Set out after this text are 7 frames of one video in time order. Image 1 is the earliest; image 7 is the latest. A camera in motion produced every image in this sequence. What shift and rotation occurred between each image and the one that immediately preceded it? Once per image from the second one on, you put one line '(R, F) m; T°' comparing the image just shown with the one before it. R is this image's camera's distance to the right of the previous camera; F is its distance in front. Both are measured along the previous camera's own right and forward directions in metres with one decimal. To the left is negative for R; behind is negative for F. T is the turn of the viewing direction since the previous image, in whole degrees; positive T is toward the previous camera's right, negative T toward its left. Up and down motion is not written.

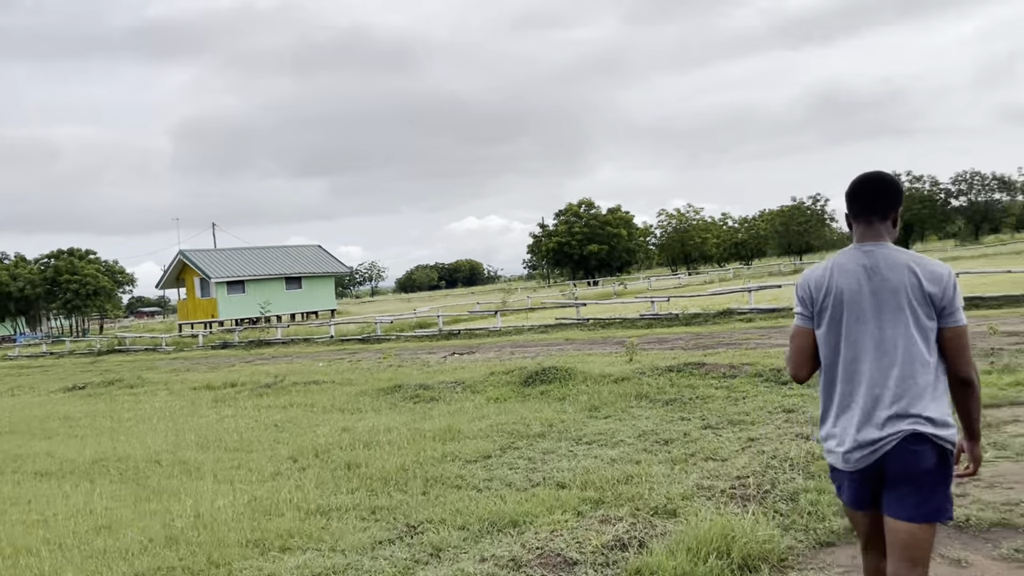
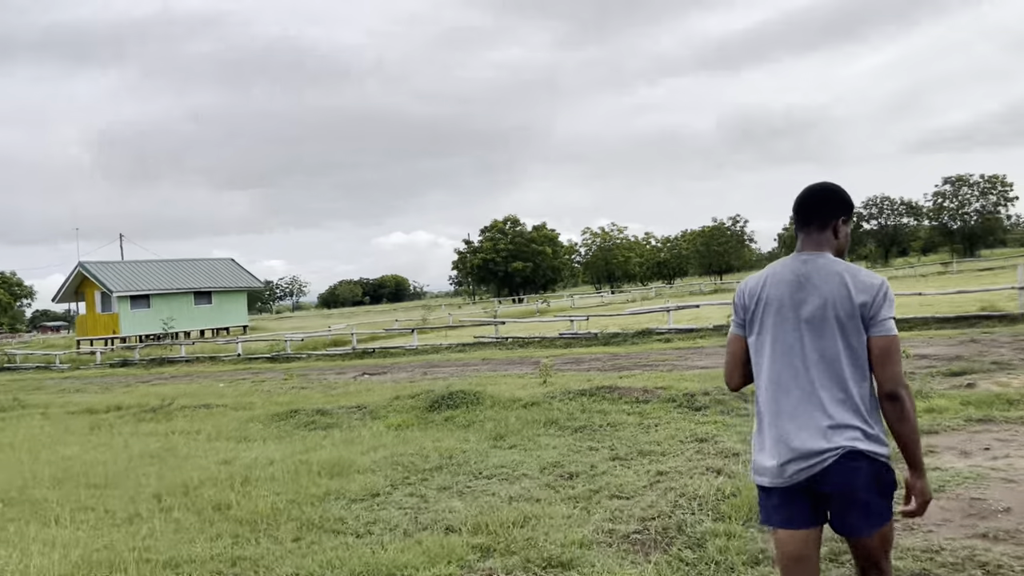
(+0.2, +0.5) m; +5°
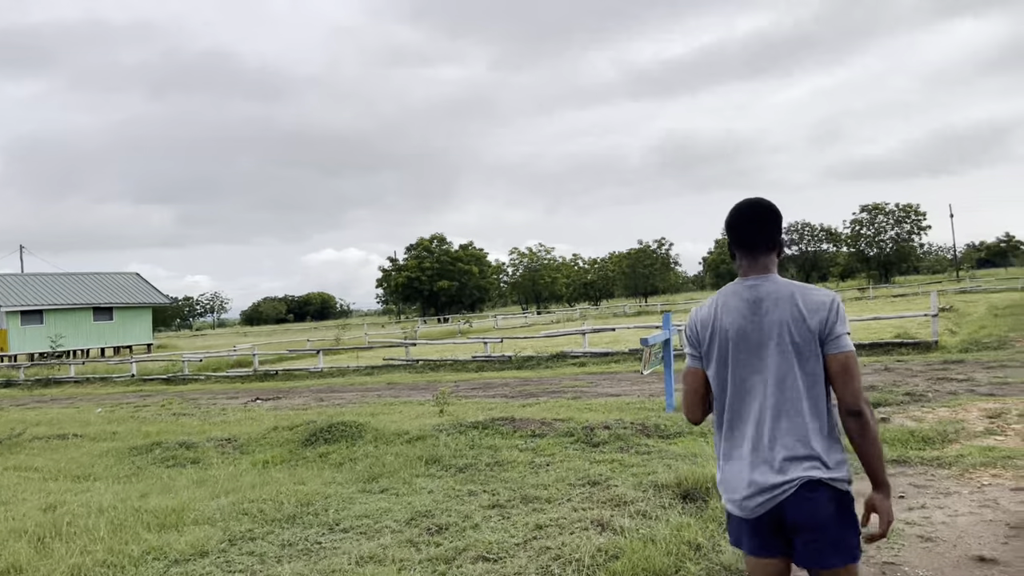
(+0.4, +0.7) m; +5°
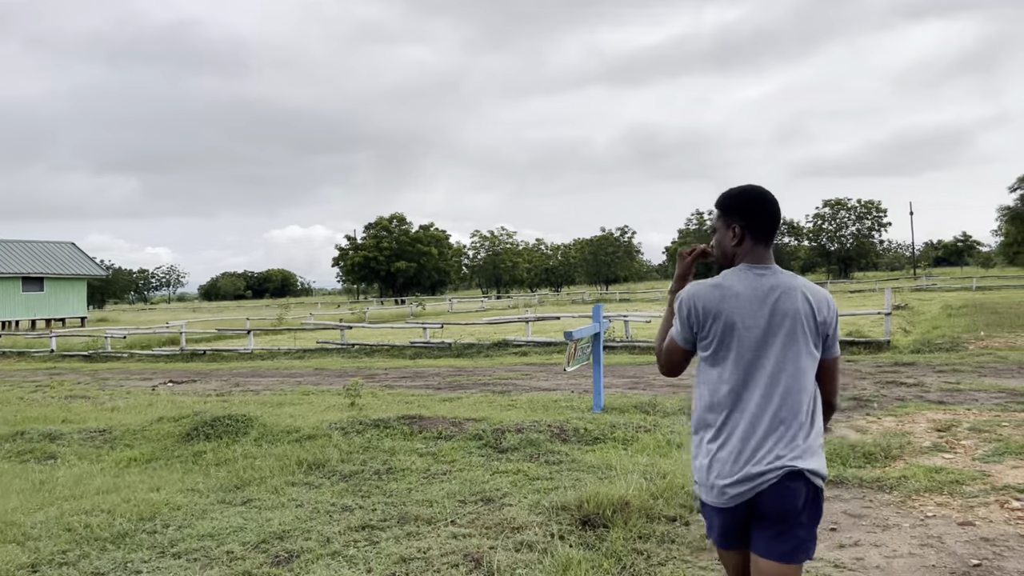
(+0.5, +0.8) m; +2°
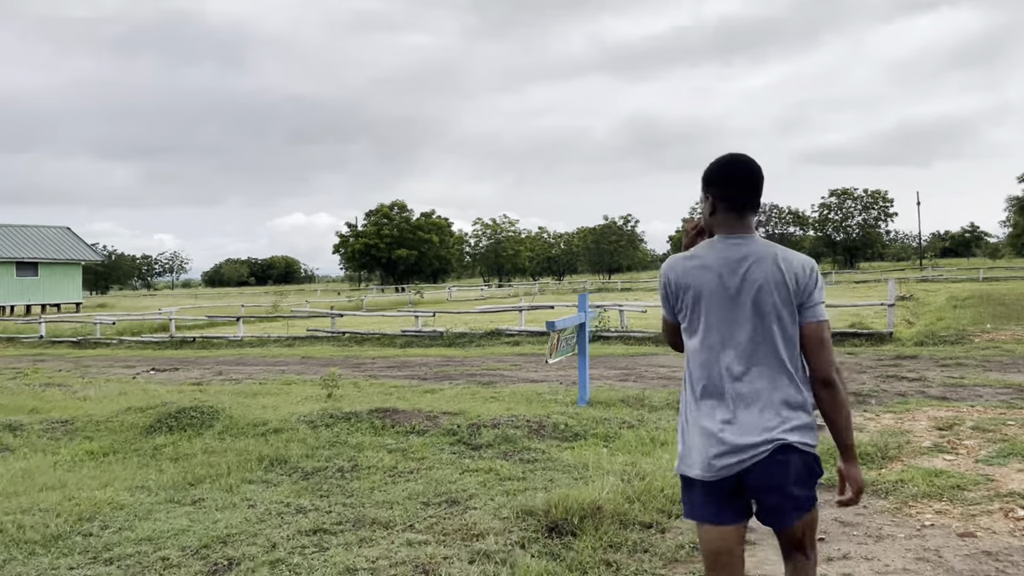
(+0.2, +0.4) m; 0°
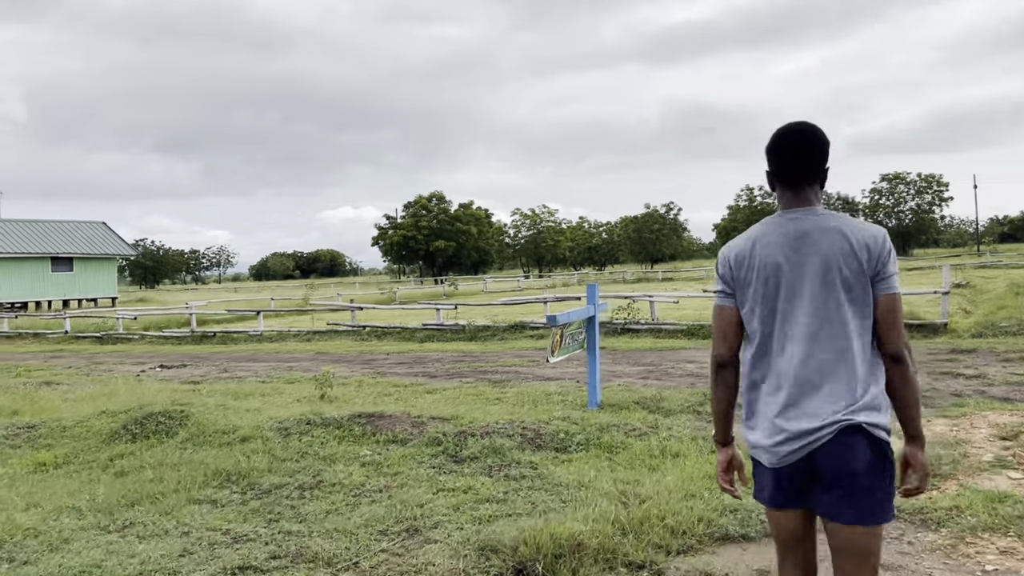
(+0.3, +0.7) m; -3°
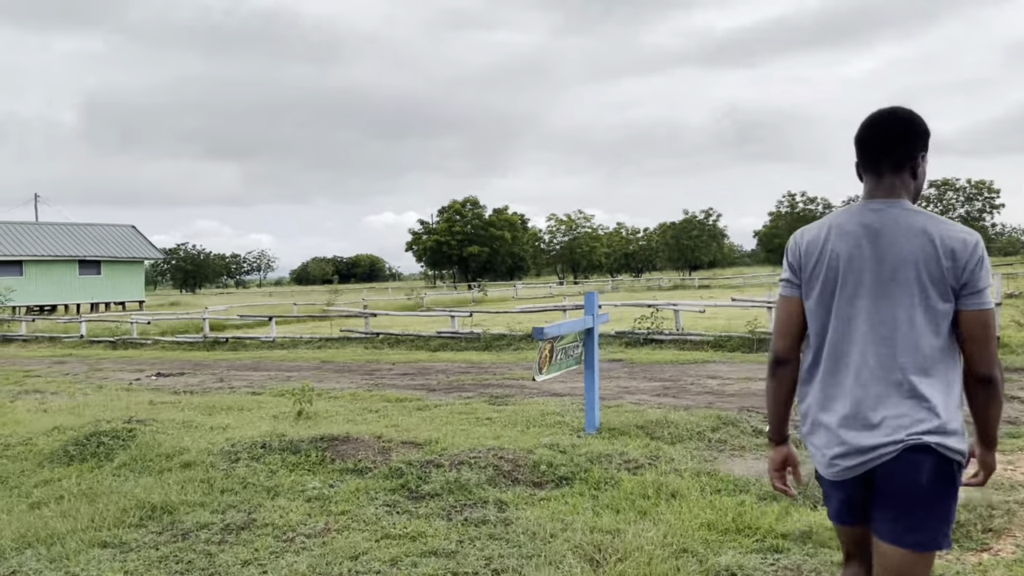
(+0.4, +0.7) m; -3°
